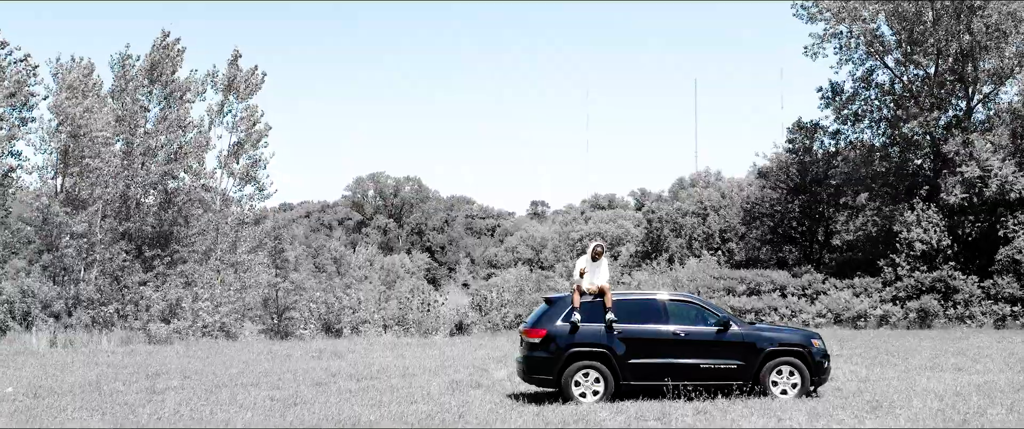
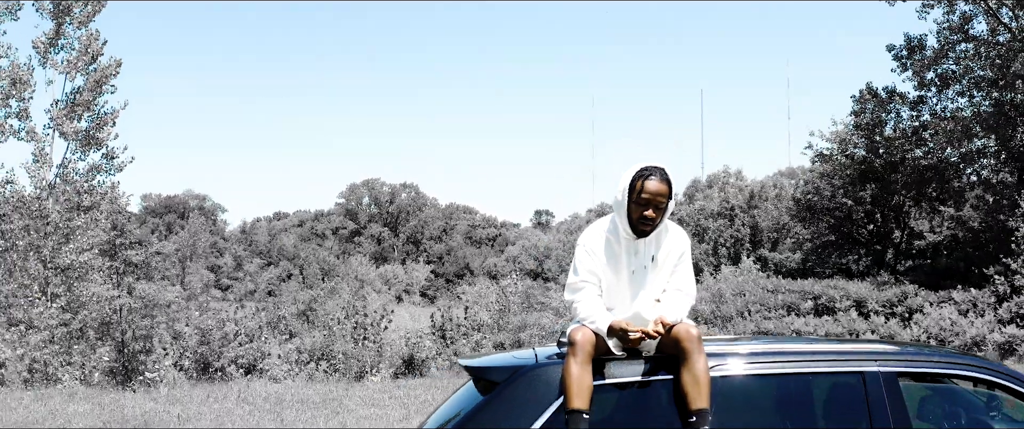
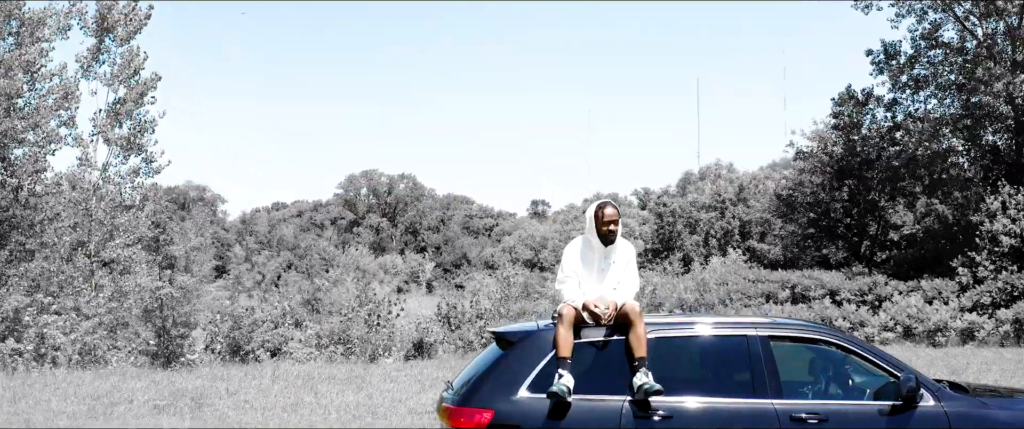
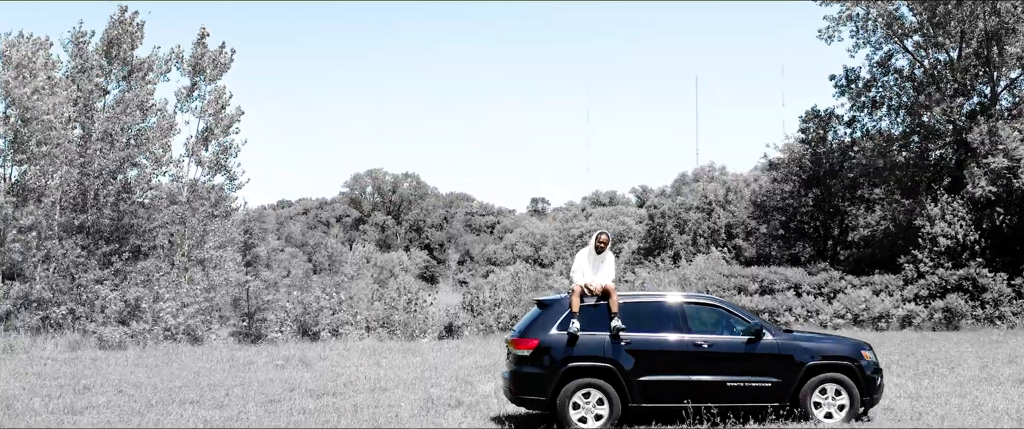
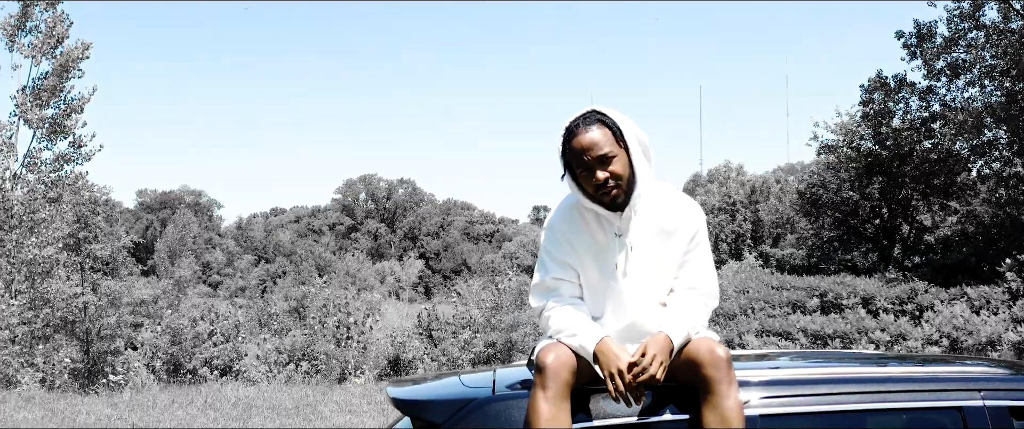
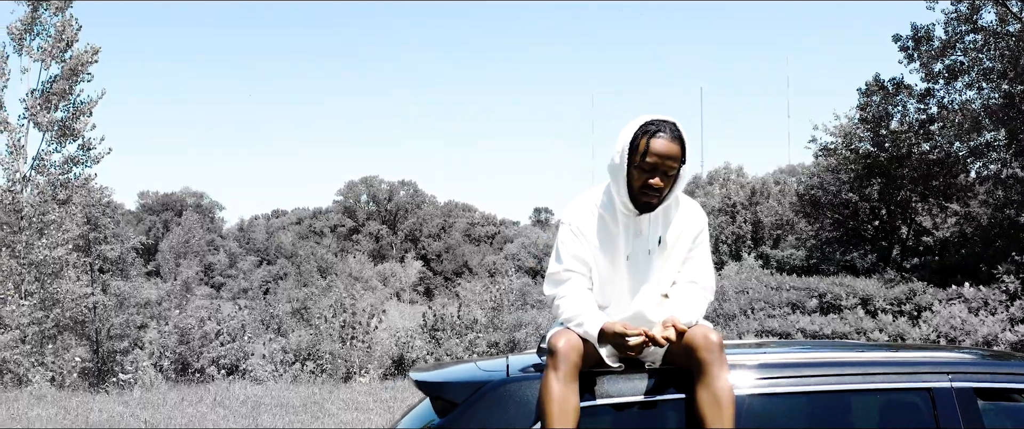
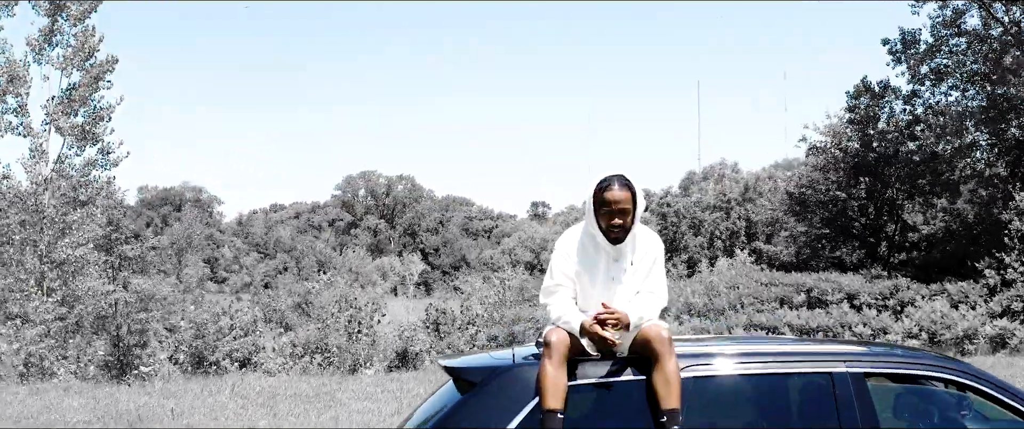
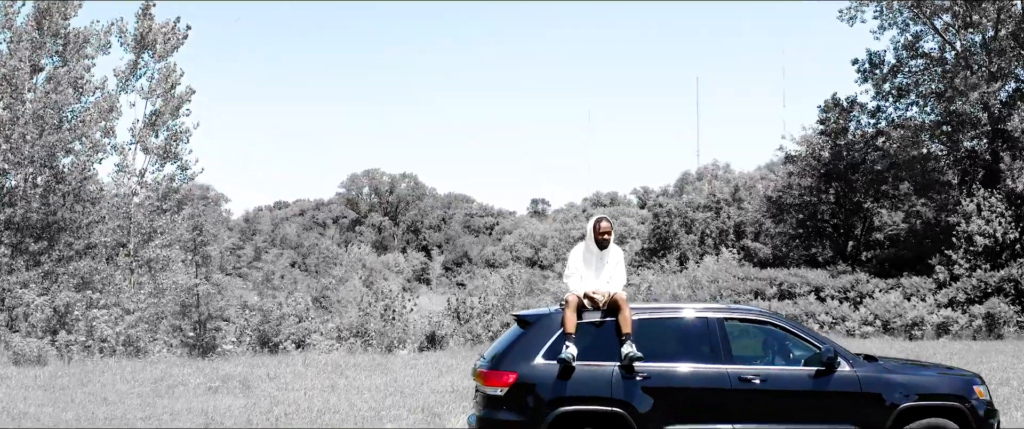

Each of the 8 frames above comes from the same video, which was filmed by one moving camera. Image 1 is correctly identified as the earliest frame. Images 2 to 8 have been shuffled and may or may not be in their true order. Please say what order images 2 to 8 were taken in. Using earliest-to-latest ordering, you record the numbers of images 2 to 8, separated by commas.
4, 8, 3, 7, 5, 6, 2
